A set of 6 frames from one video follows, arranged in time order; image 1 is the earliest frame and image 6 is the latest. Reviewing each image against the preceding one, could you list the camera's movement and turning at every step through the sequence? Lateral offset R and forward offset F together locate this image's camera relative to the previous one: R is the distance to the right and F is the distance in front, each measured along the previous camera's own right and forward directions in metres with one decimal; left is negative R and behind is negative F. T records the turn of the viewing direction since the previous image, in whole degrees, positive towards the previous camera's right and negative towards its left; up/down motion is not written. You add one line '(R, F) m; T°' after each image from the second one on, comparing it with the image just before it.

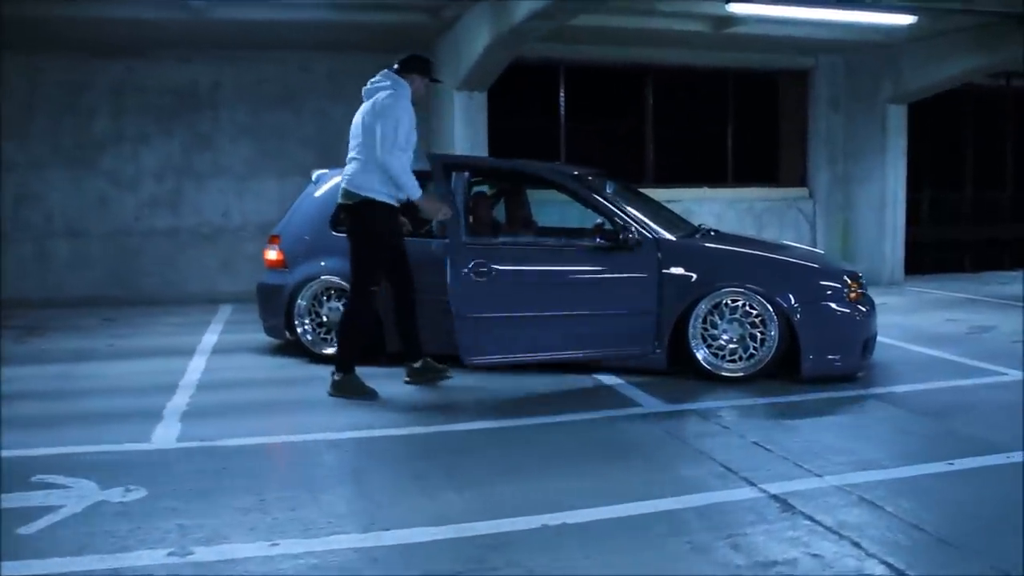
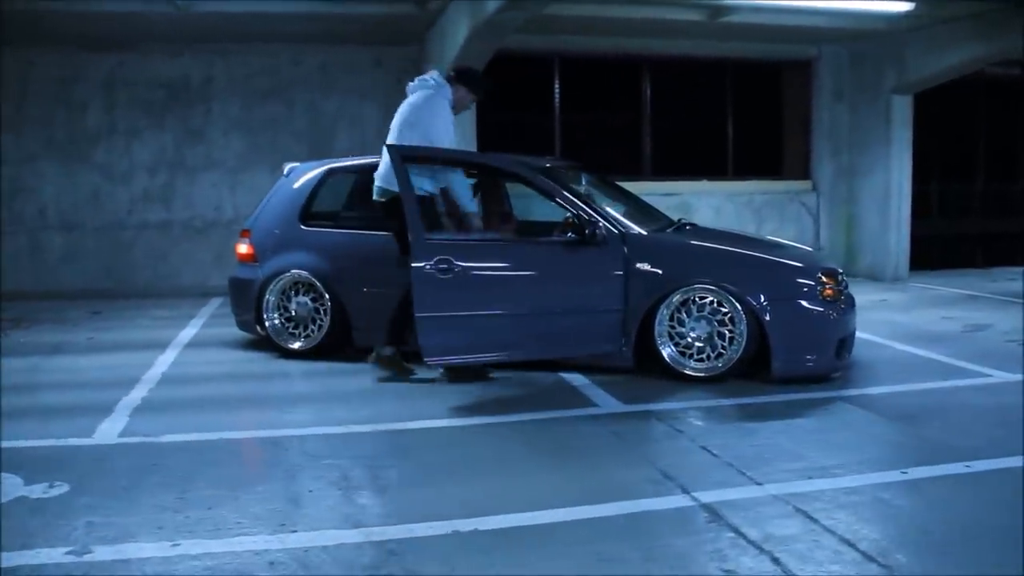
(+0.6, +0.1) m; -2°
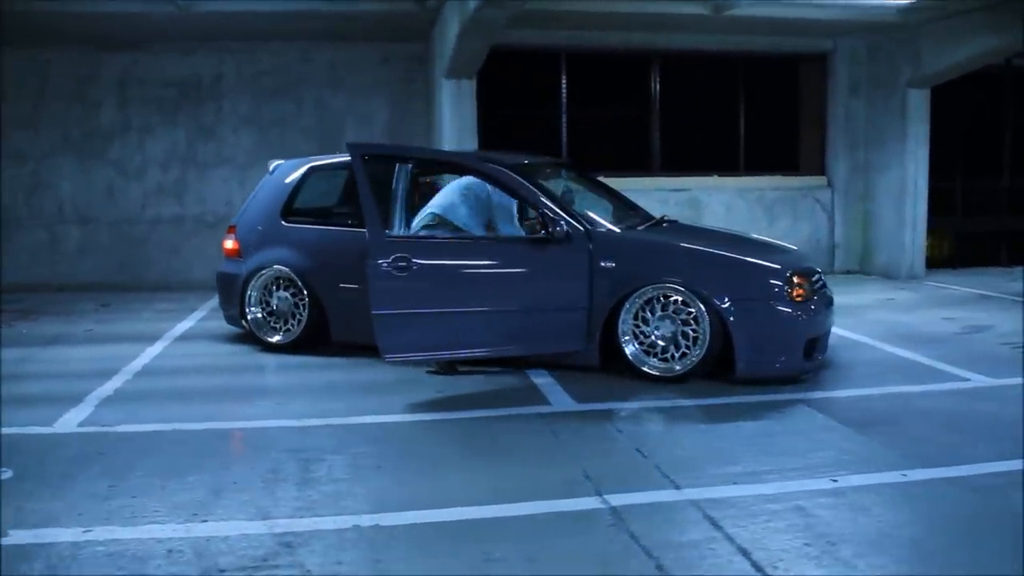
(+0.7, 0.0) m; -4°
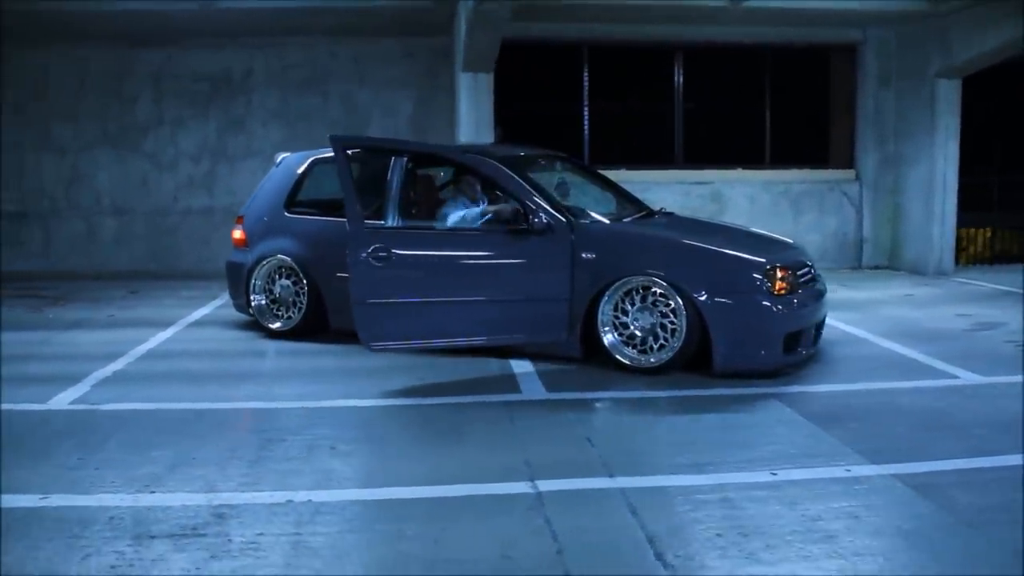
(+0.7, -0.1) m; -4°
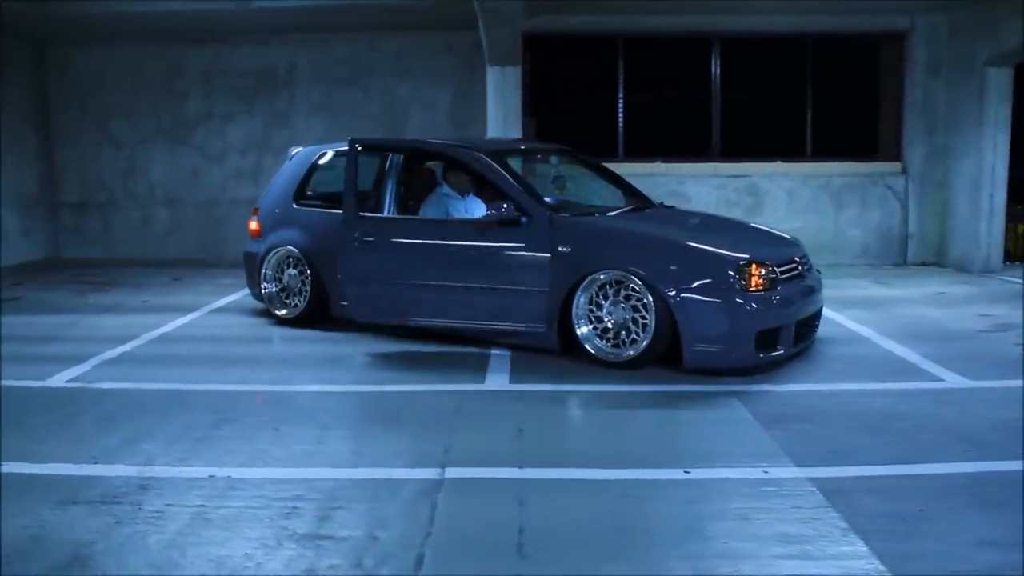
(+1.0, -0.1) m; -7°
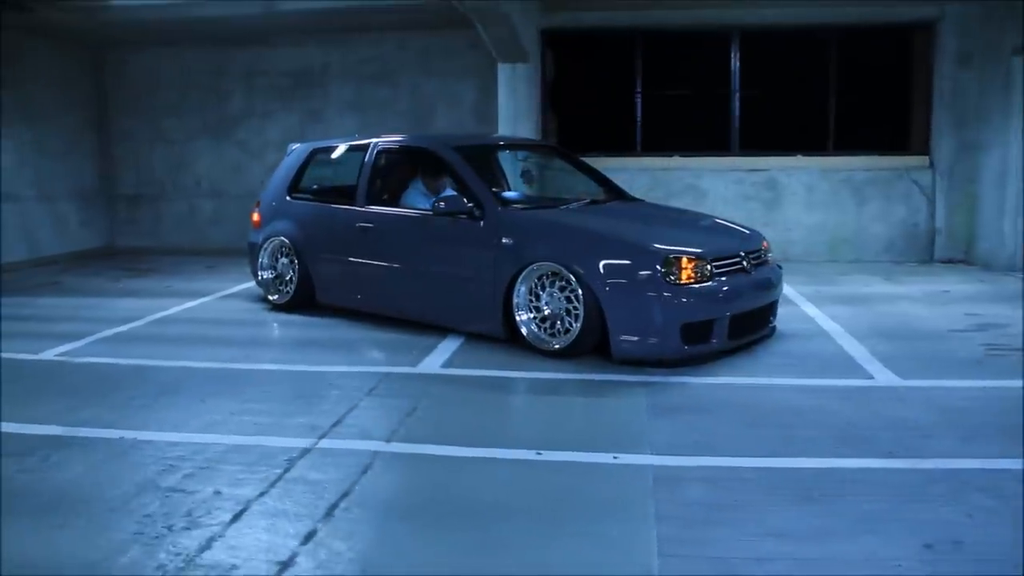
(+1.4, -0.2) m; -7°
